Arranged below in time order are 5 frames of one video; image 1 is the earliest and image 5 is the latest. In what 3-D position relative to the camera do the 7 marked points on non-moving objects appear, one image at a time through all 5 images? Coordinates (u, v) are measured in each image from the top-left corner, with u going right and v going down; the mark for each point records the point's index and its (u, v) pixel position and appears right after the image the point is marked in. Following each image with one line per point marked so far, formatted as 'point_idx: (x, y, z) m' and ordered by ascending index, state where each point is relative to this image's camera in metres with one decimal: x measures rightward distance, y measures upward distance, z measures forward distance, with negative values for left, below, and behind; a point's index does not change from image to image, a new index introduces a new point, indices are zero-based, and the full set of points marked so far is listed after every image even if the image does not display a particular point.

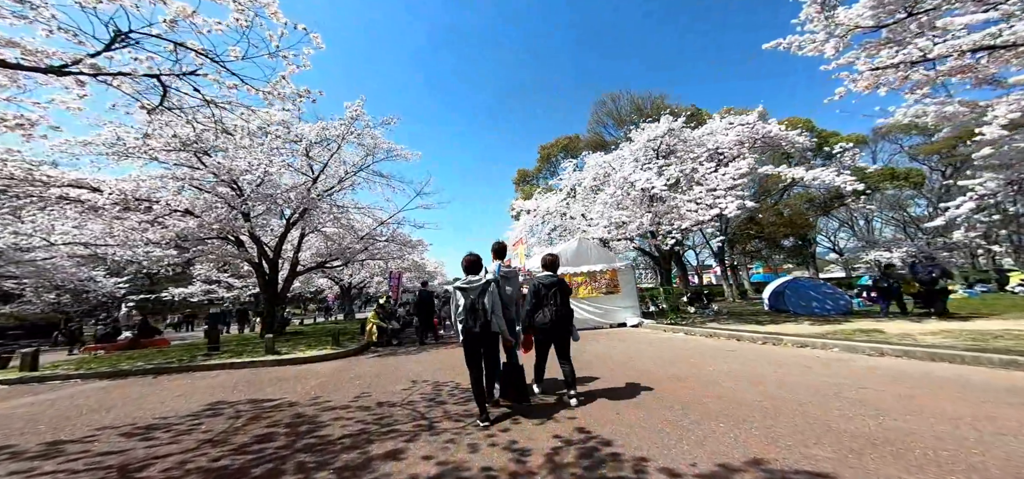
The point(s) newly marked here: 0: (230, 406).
0: (-3.2, -1.9, +4.3) m
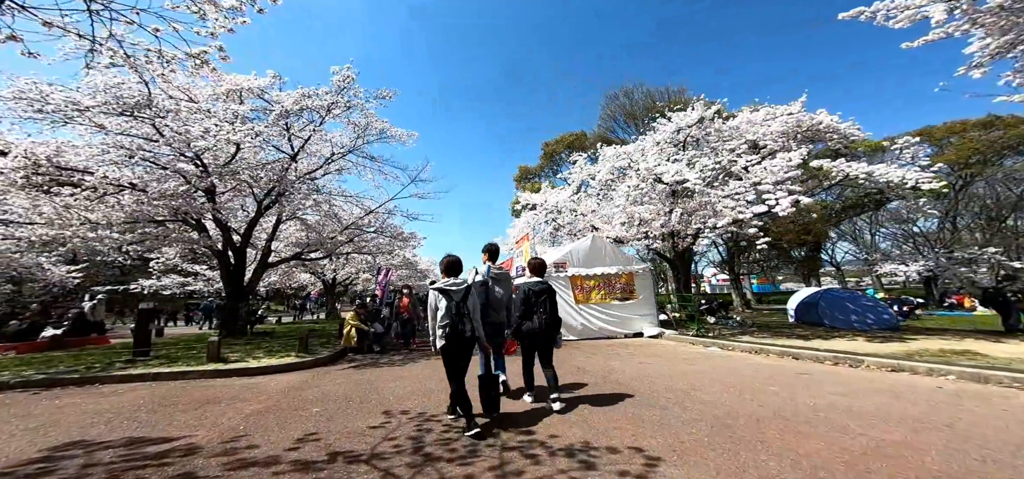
0: (-2.9, -1.5, +2.6) m
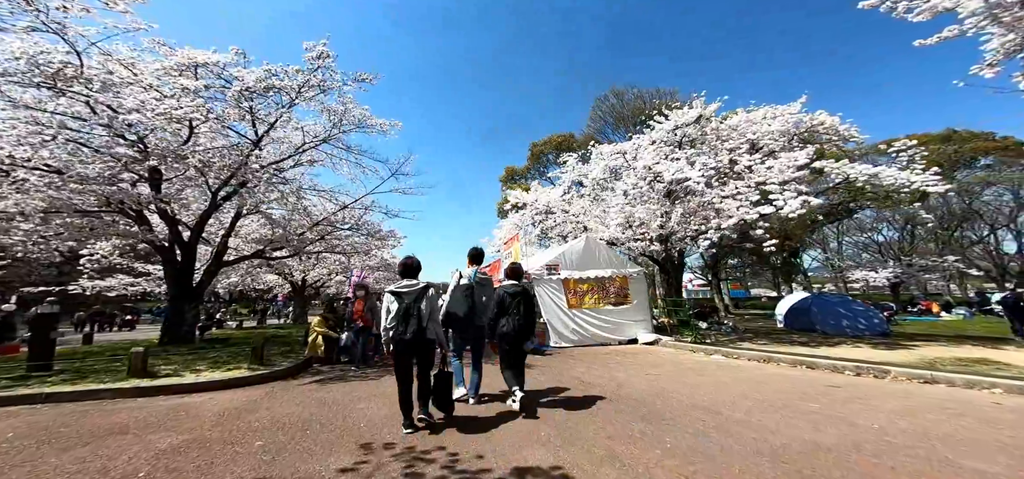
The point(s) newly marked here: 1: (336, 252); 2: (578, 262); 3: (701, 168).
0: (-2.8, -1.3, +1.6) m
1: (-5.8, -0.4, +12.5) m
2: (+2.1, -0.7, +11.9) m
3: (+5.4, +2.0, +10.7) m
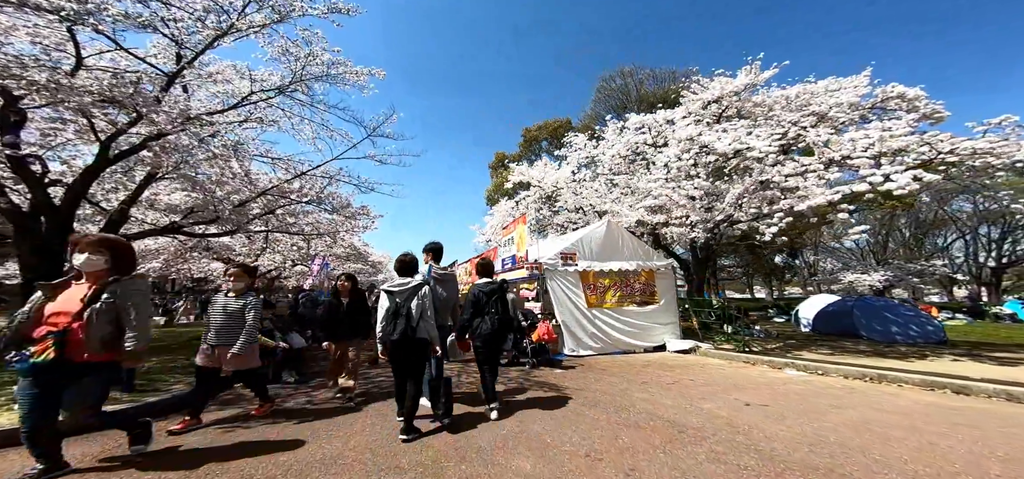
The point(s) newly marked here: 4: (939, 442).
0: (-2.0, -0.7, -0.9) m
1: (-5.7, +0.2, +9.9) m
2: (+2.2, -0.3, +9.7) m
3: (+5.7, +2.3, +8.8) m
4: (+3.5, -1.7, +3.2) m
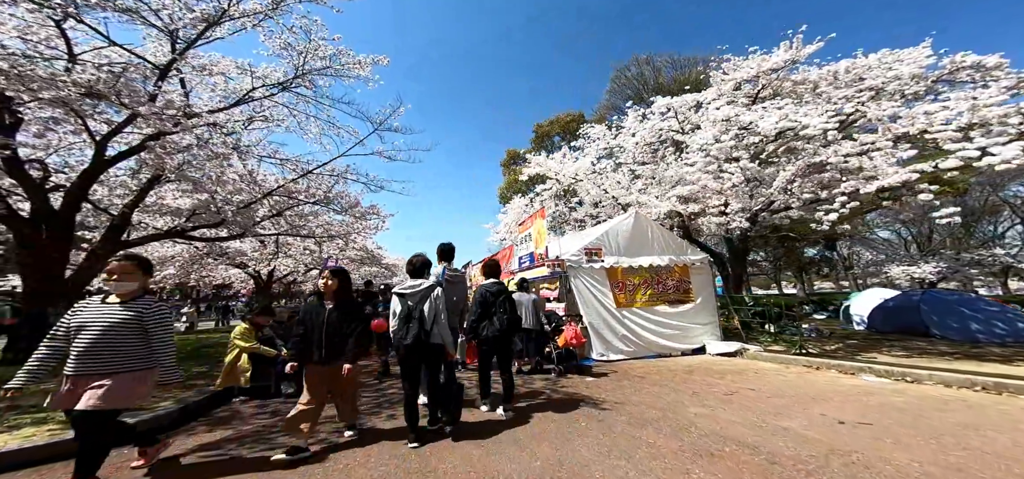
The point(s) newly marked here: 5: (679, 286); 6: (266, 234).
0: (-2.1, -0.6, -1.6) m
1: (-5.2, +0.1, +9.4) m
2: (+2.6, -0.1, +8.8) m
3: (+6.0, +2.6, +7.7) m
4: (+3.7, -1.4, +2.2) m
5: (+3.9, -1.1, +8.9) m
6: (-6.0, +0.1, +9.3) m
